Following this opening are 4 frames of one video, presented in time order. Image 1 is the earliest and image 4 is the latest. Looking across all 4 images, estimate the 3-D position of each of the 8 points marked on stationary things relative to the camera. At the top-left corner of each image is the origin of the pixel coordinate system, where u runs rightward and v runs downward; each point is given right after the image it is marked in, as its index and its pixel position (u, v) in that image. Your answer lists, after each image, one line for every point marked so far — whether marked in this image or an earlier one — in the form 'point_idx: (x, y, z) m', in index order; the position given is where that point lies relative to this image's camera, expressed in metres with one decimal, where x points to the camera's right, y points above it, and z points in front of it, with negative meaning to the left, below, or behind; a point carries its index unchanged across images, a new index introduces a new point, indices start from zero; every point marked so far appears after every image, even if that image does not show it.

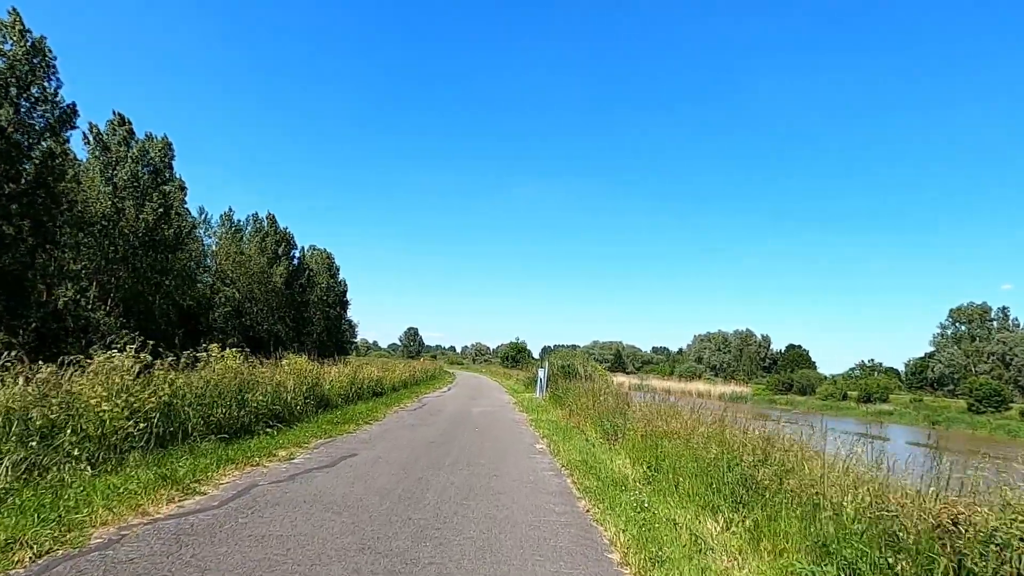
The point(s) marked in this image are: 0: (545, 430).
0: (+0.9, -4.2, +18.3) m
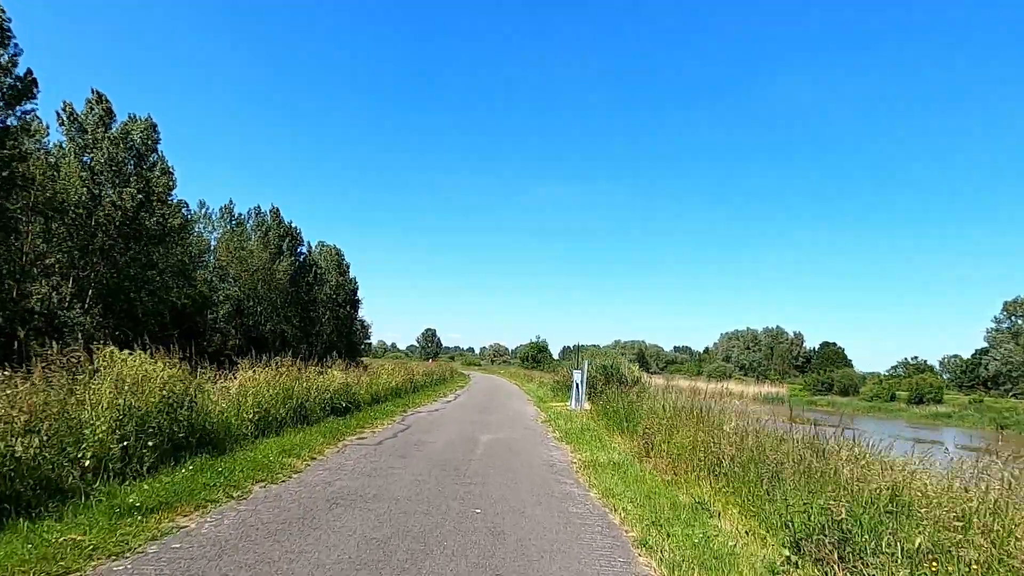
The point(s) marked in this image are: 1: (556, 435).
0: (+1.4, -3.8, +15.1) m
1: (+1.3, -4.1, +17.7) m
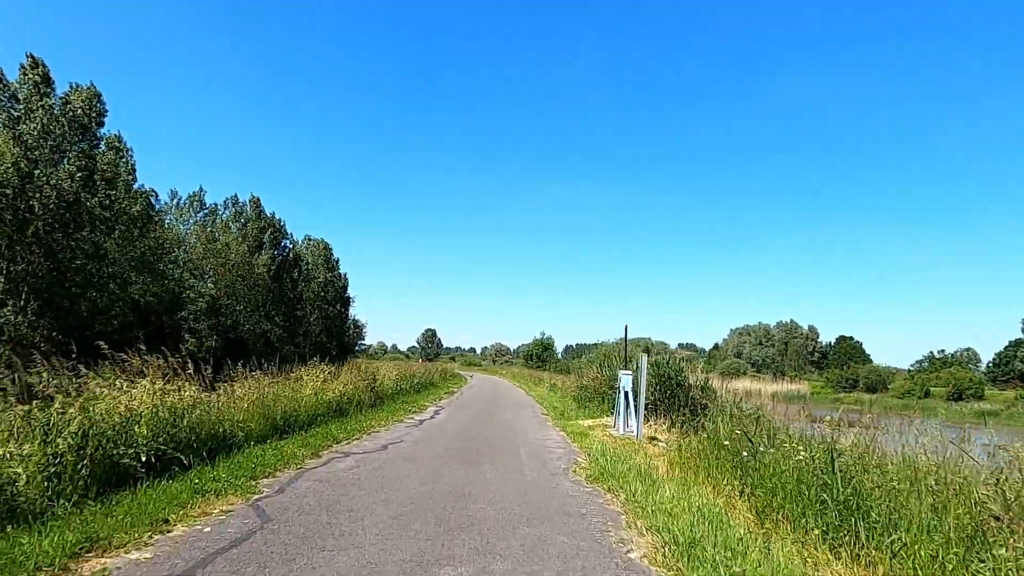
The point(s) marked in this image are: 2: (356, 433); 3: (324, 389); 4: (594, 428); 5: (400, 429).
0: (+1.6, -3.3, +11.6) m
1: (+1.5, -3.7, +14.2) m
2: (-3.9, -3.6, +16.2) m
3: (-5.9, -3.1, +19.4) m
4: (+2.2, -3.8, +17.6) m
5: (-3.1, -3.9, +17.8) m
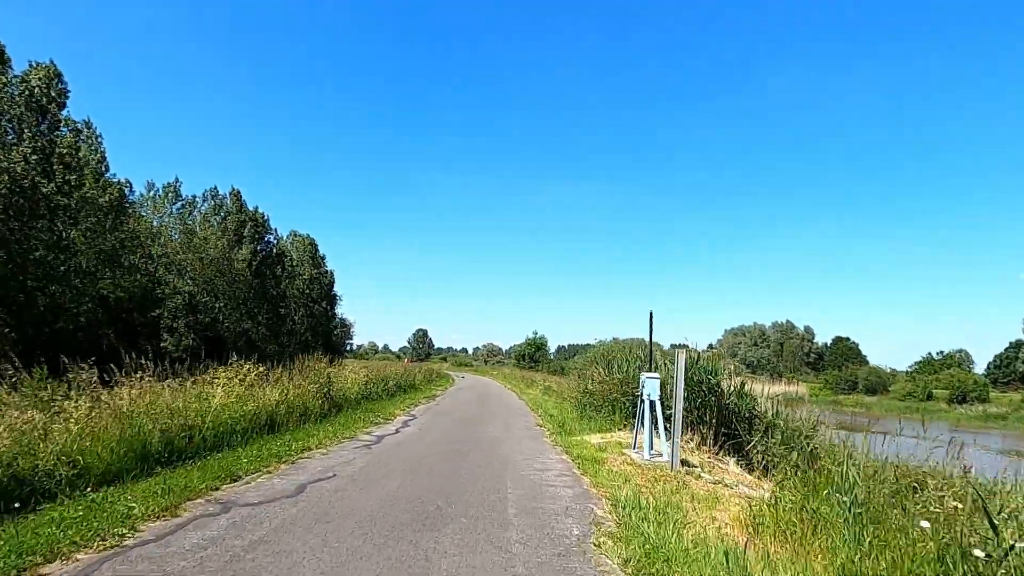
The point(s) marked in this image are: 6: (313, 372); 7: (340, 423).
0: (+1.4, -3.1, +10.1) m
1: (+1.2, -3.5, +12.8) m
2: (-4.1, -3.4, +14.7) m
3: (-6.2, -2.9, +17.8) m
4: (+2.0, -3.6, +16.1) m
5: (-3.4, -3.7, +16.2) m
6: (-6.2, -2.7, +19.1) m
7: (-4.7, -3.7, +16.8) m
